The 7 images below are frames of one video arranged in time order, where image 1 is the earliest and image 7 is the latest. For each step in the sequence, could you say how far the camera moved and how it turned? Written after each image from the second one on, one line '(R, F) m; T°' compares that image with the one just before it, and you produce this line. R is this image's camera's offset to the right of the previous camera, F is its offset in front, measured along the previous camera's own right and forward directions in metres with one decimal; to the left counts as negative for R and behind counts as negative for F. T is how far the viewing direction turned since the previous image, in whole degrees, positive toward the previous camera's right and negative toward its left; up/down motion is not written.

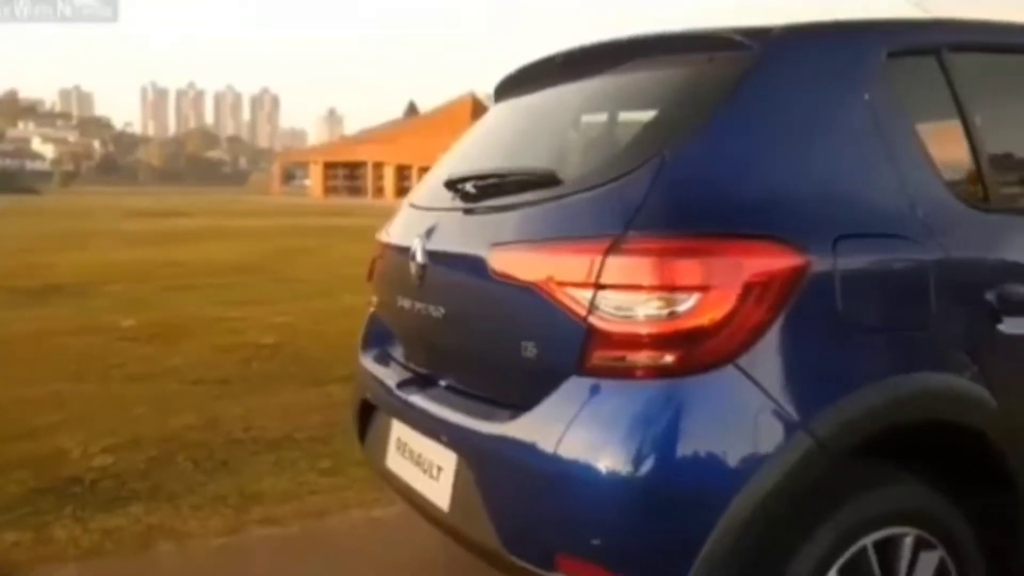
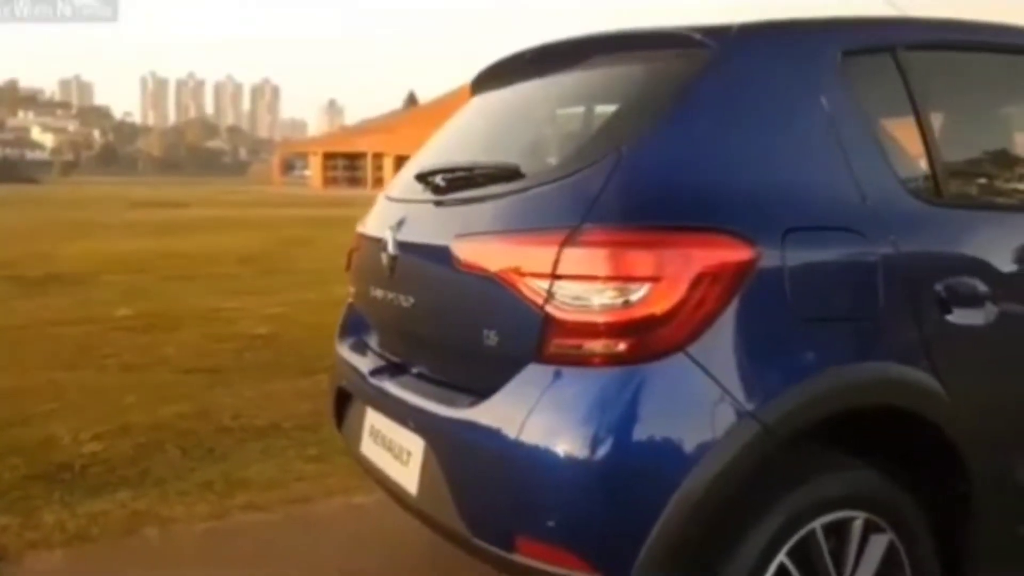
(+0.1, -0.1) m; 0°
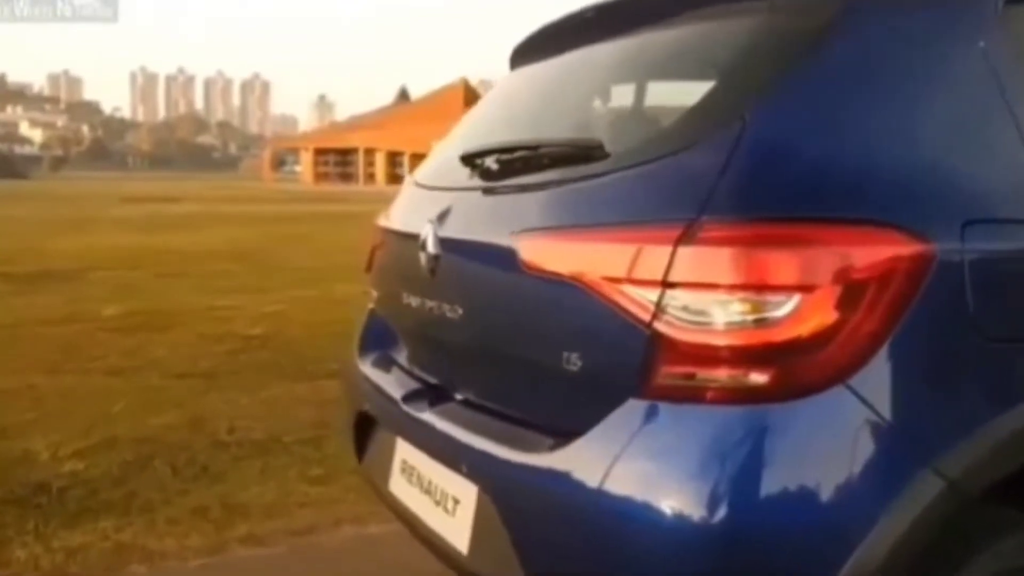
(-0.2, +0.5) m; +1°
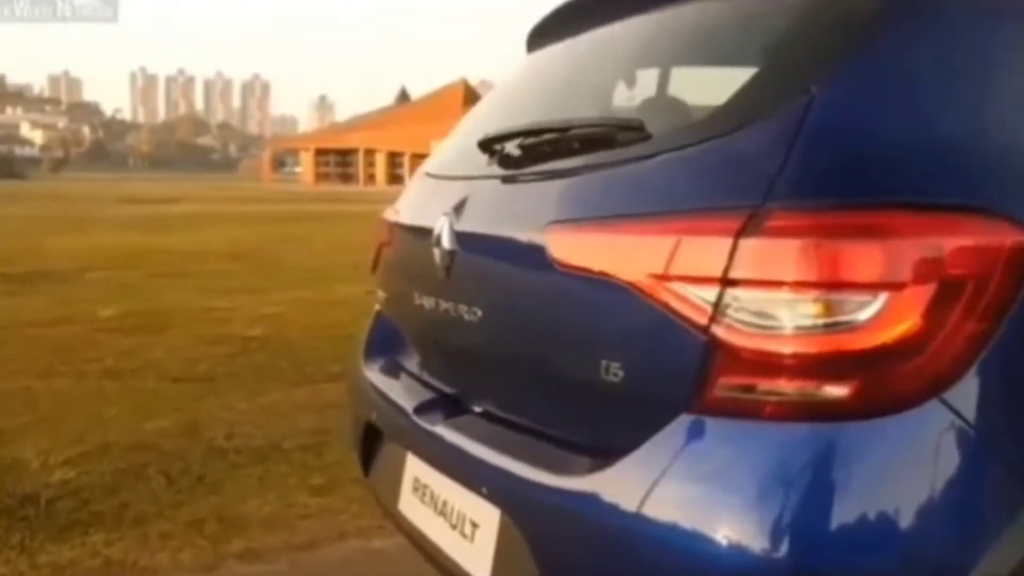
(0.0, +0.2) m; 0°
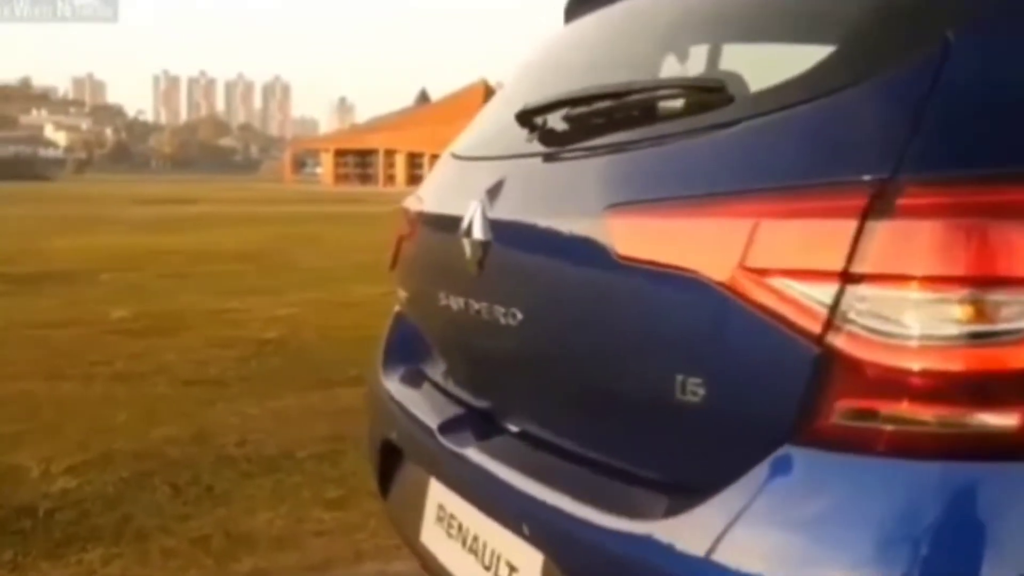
(0.0, +0.3) m; -1°
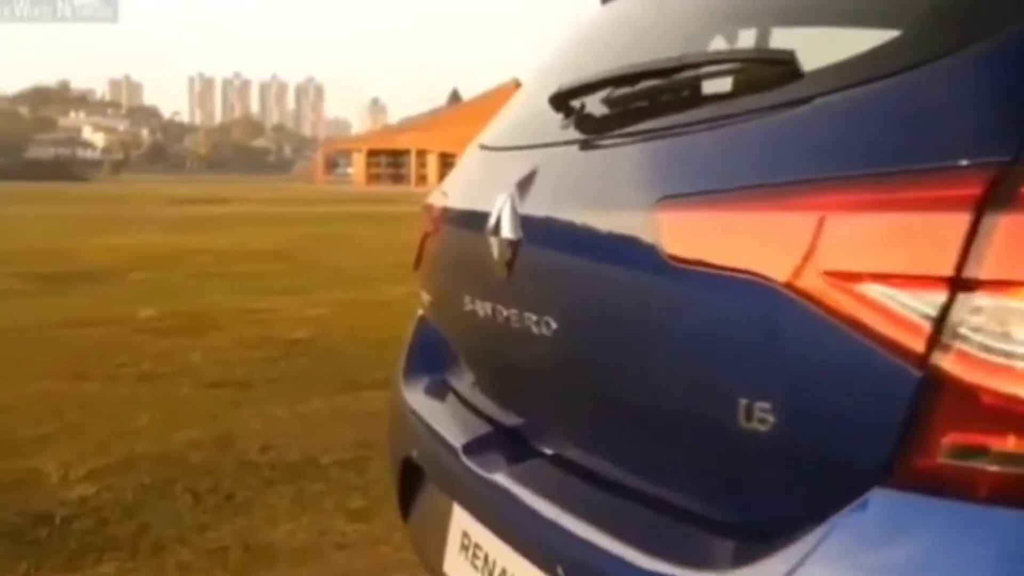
(0.0, +0.2) m; -2°
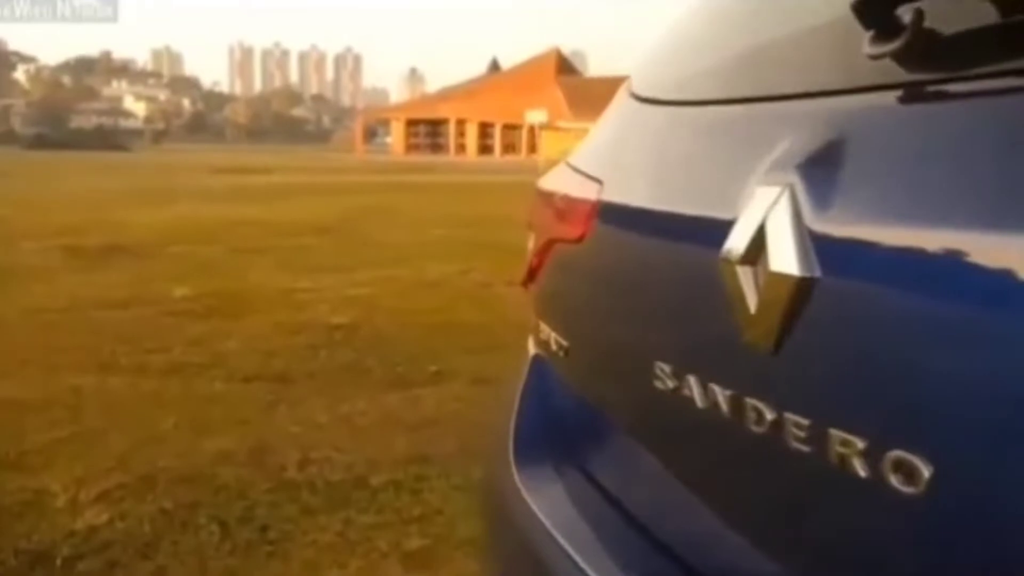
(-0.2, +0.7) m; -2°
